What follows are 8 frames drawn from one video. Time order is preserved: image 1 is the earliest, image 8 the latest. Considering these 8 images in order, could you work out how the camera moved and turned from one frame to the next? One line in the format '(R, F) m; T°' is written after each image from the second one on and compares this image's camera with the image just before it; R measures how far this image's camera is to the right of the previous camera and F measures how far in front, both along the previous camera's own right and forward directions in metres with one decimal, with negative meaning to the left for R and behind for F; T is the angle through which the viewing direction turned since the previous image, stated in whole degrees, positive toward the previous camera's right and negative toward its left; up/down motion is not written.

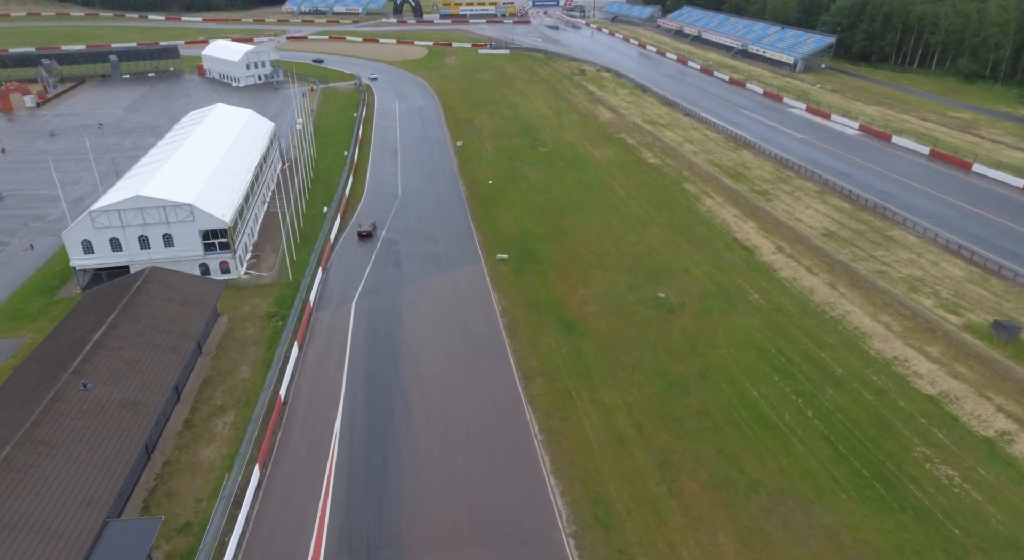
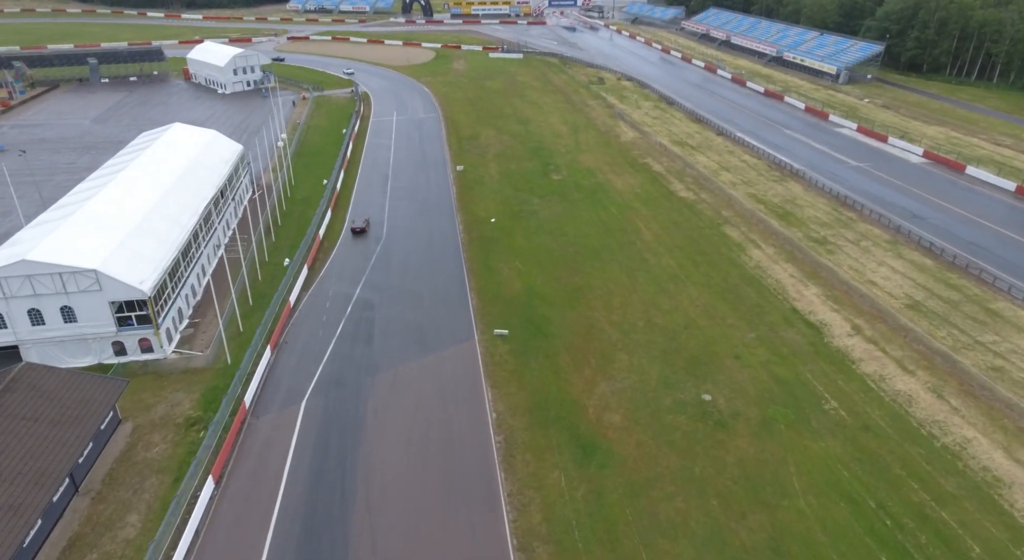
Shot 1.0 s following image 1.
(+0.5, +9.2) m; -1°
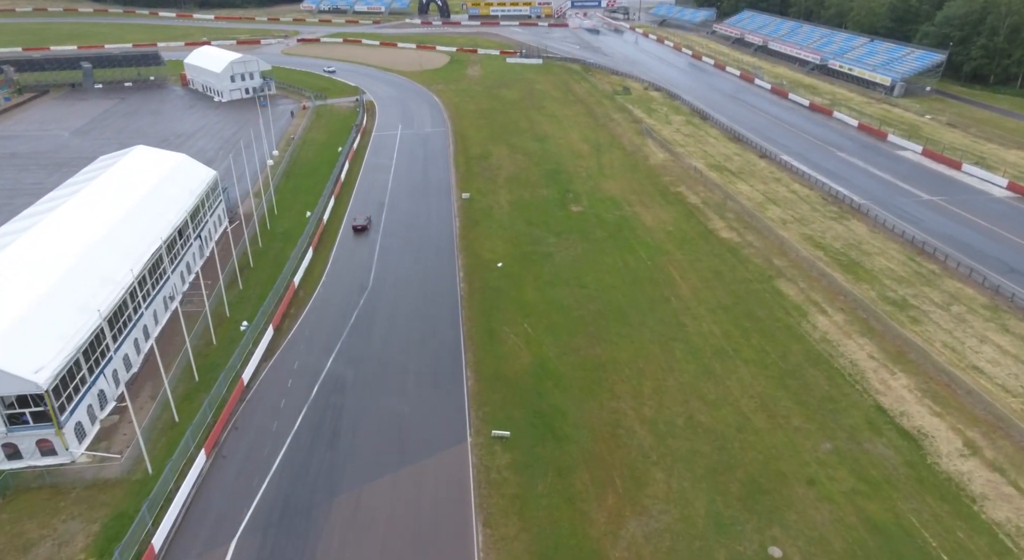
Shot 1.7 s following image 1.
(+0.6, +7.7) m; -2°
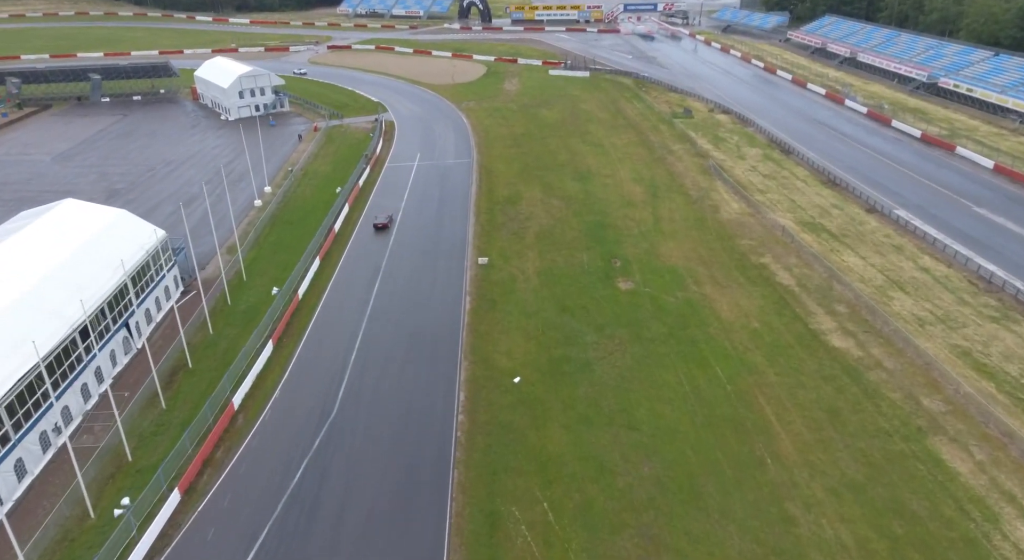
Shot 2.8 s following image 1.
(+0.9, +12.1) m; -4°
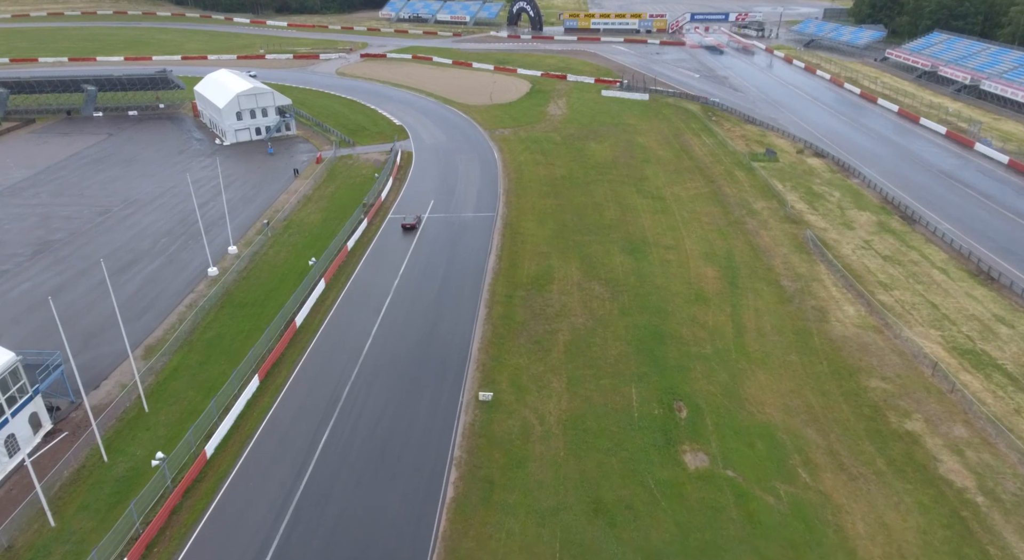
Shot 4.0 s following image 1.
(+1.1, +13.0) m; -4°
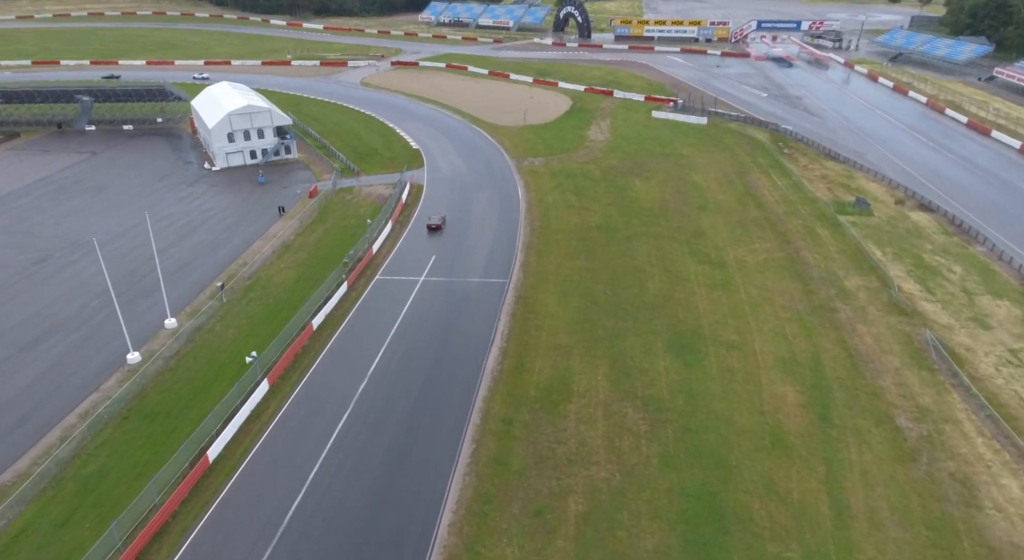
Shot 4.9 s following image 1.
(+1.7, +10.4) m; -4°
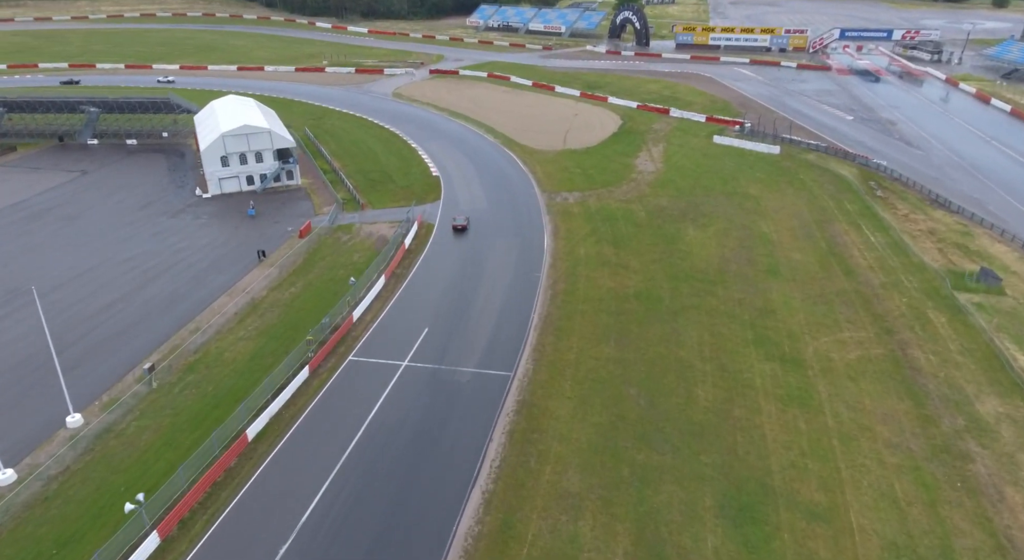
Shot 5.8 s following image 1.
(+2.0, +9.1) m; -5°
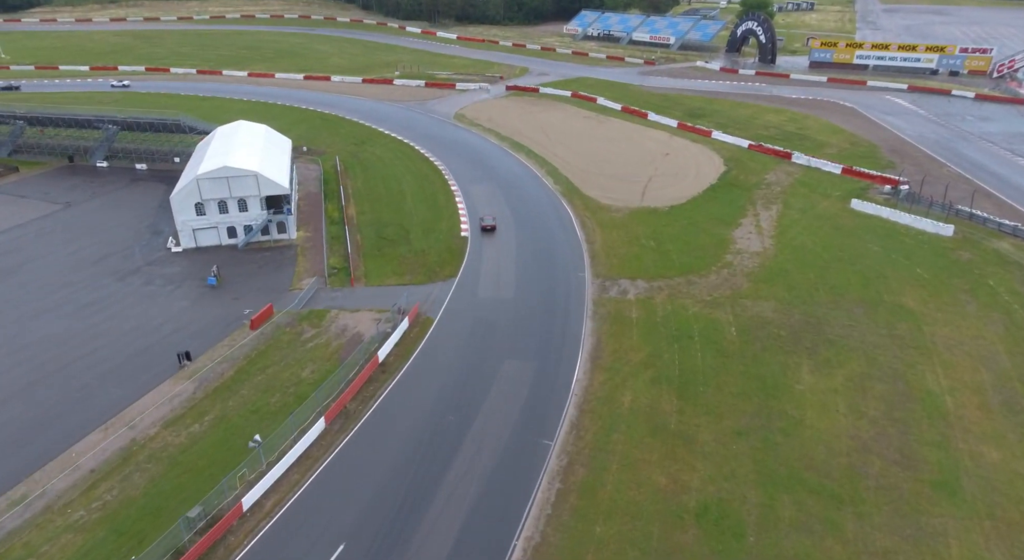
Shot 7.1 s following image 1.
(+3.6, +14.1) m; -9°
